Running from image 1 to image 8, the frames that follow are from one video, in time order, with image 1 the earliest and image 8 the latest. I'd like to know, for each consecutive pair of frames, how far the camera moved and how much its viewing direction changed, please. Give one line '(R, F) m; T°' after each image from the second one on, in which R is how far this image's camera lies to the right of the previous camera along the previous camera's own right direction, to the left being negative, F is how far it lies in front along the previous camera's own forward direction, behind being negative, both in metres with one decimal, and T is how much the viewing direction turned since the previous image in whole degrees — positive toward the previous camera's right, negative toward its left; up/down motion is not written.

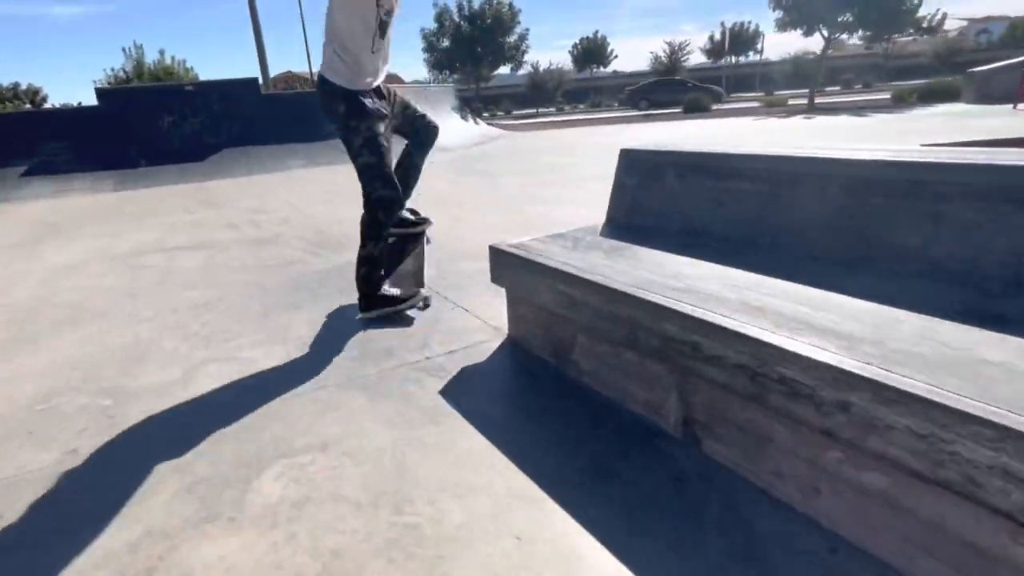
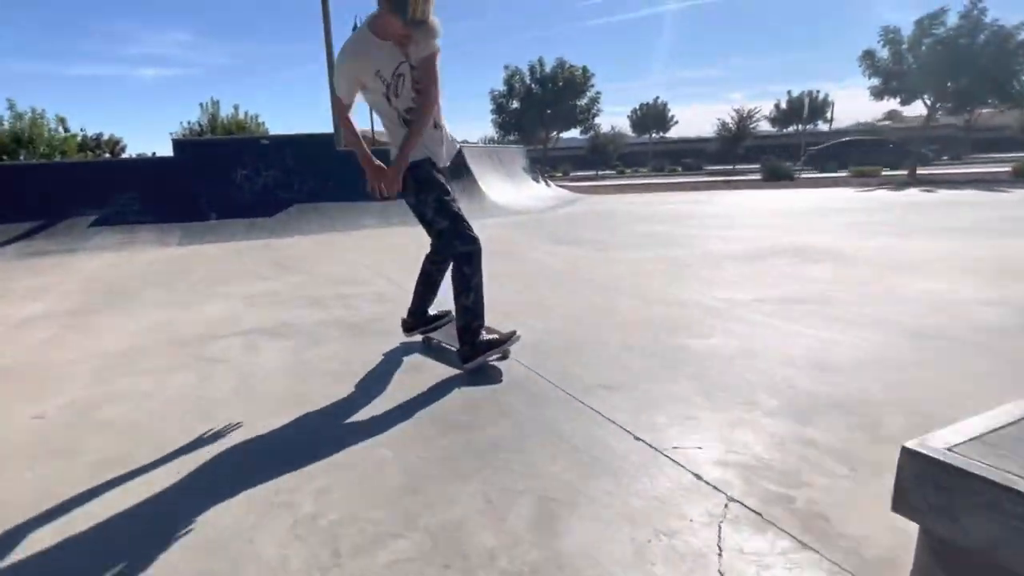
(-0.8, +1.0) m; -4°
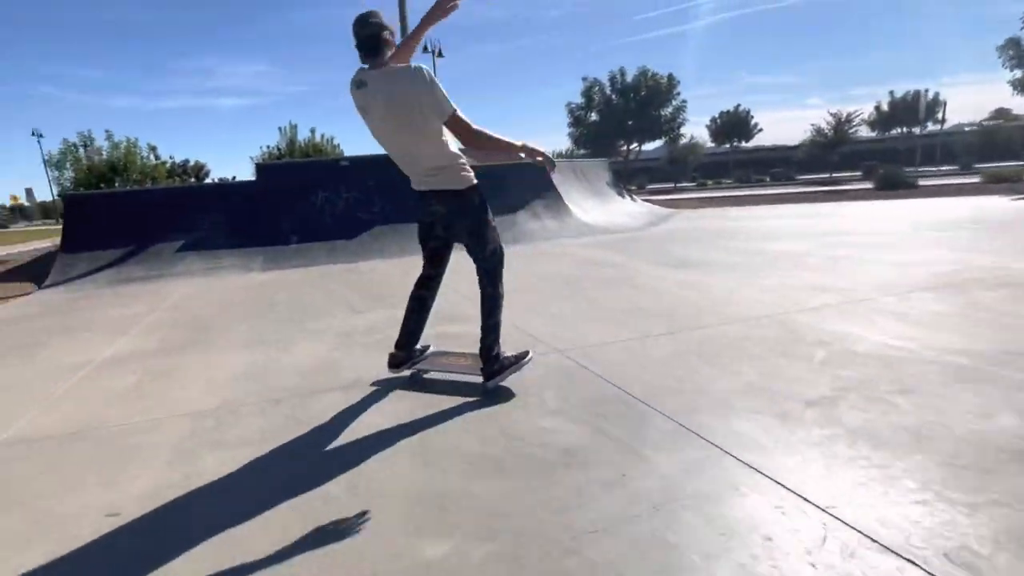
(-0.6, +0.8) m; -6°
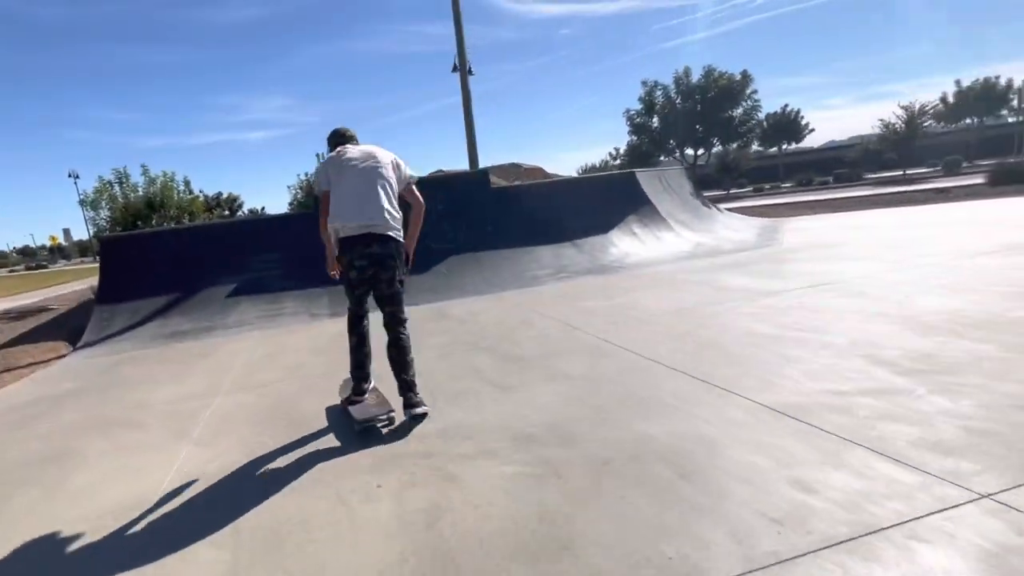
(-1.3, +1.6) m; -2°
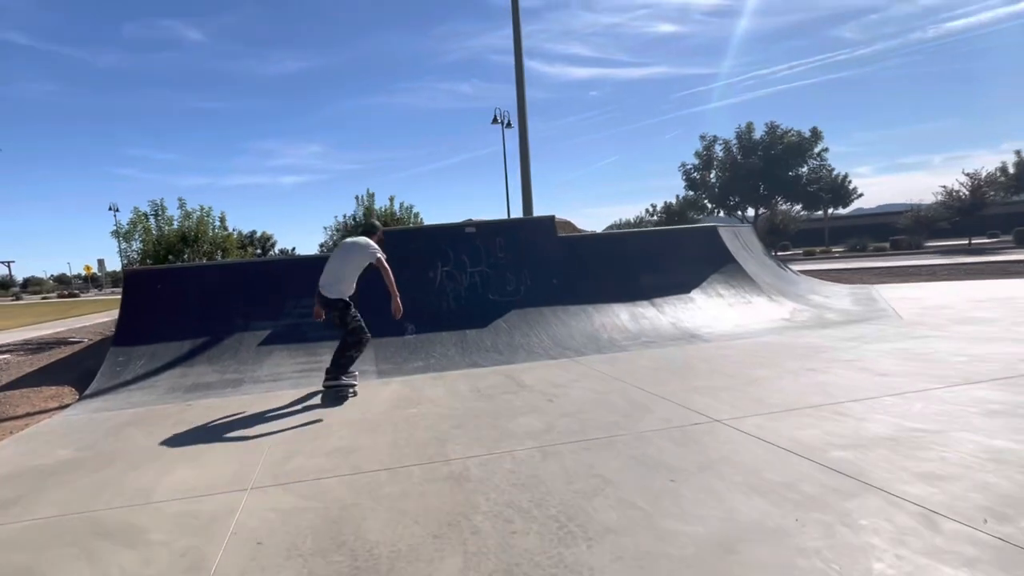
(-0.8, +1.2) m; -2°
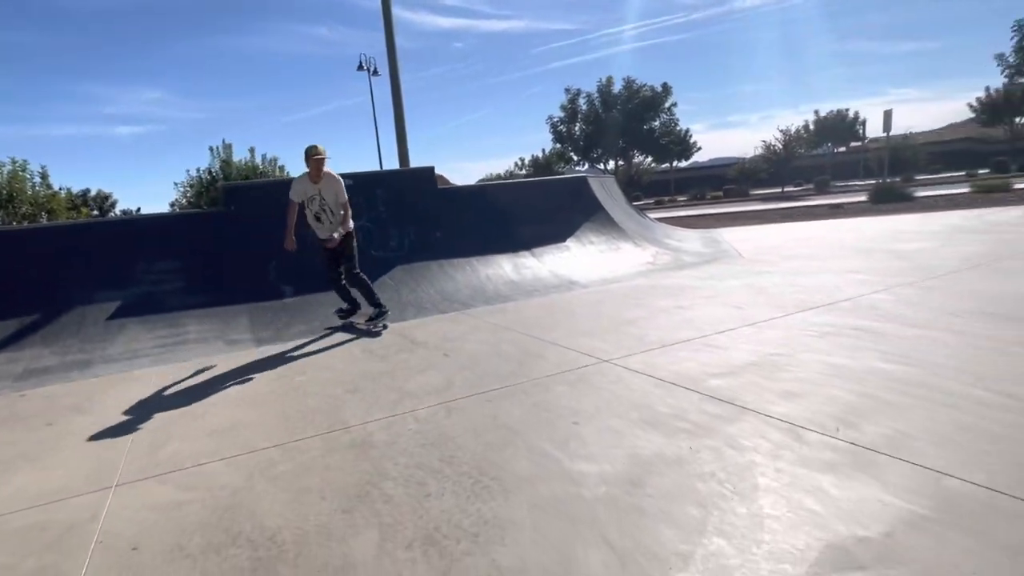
(-0.1, +0.1) m; +13°
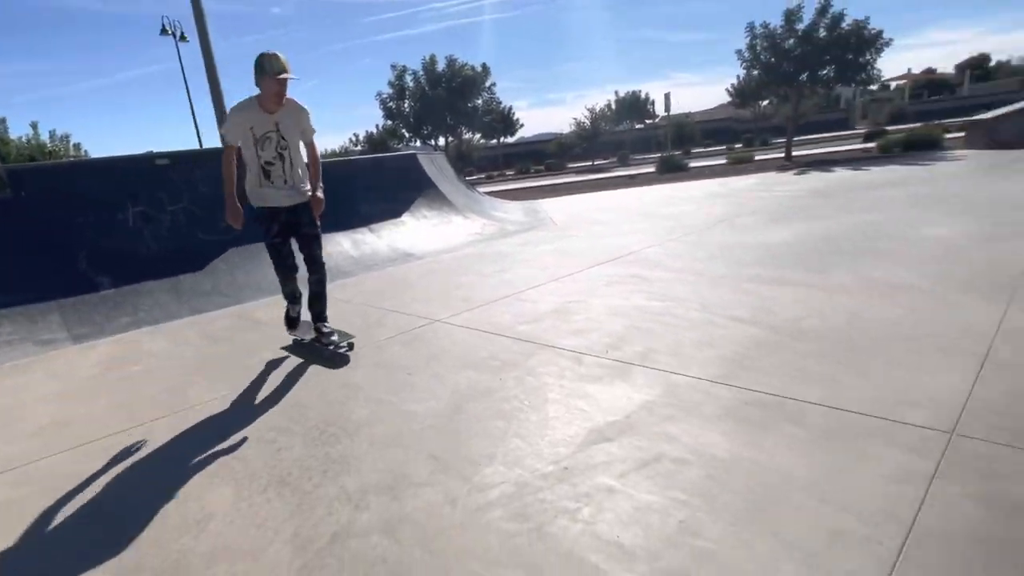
(+0.1, -0.6) m; +15°
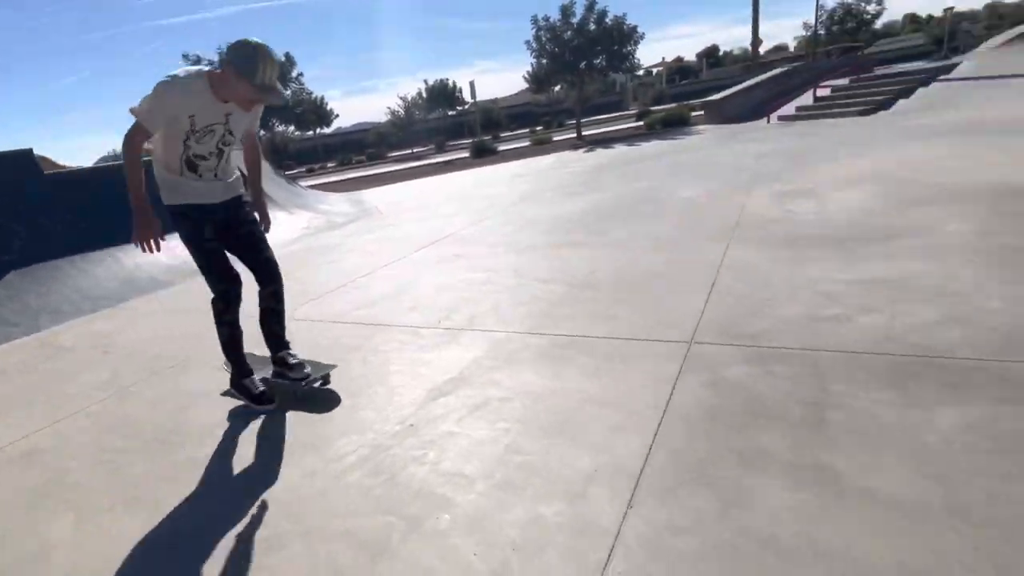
(0.0, -0.4) m; +16°
